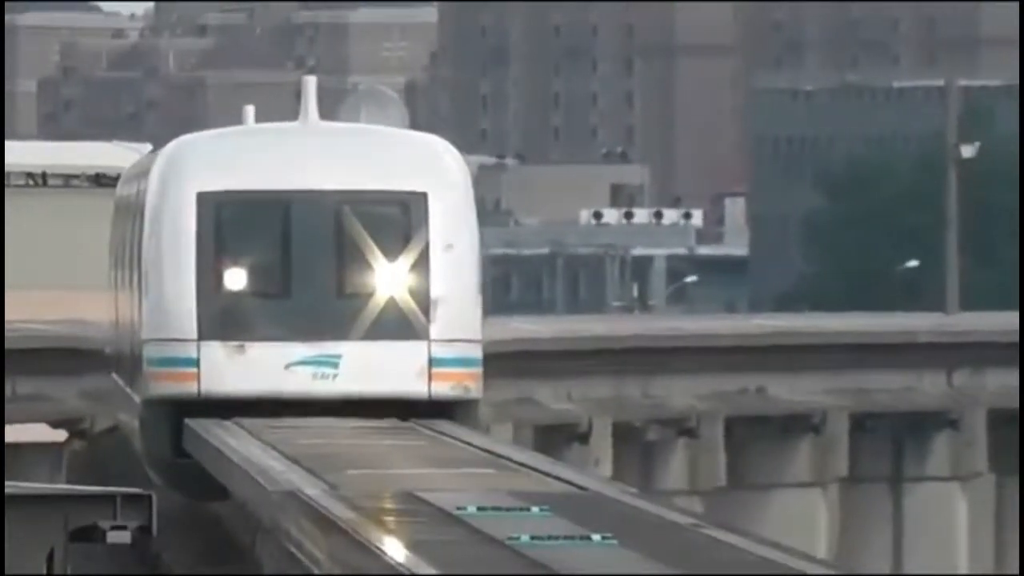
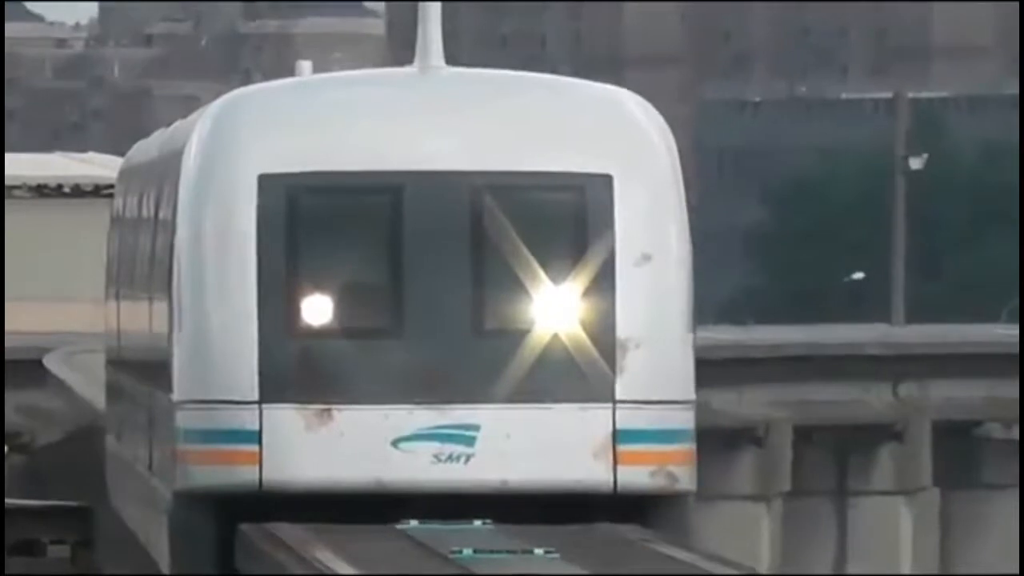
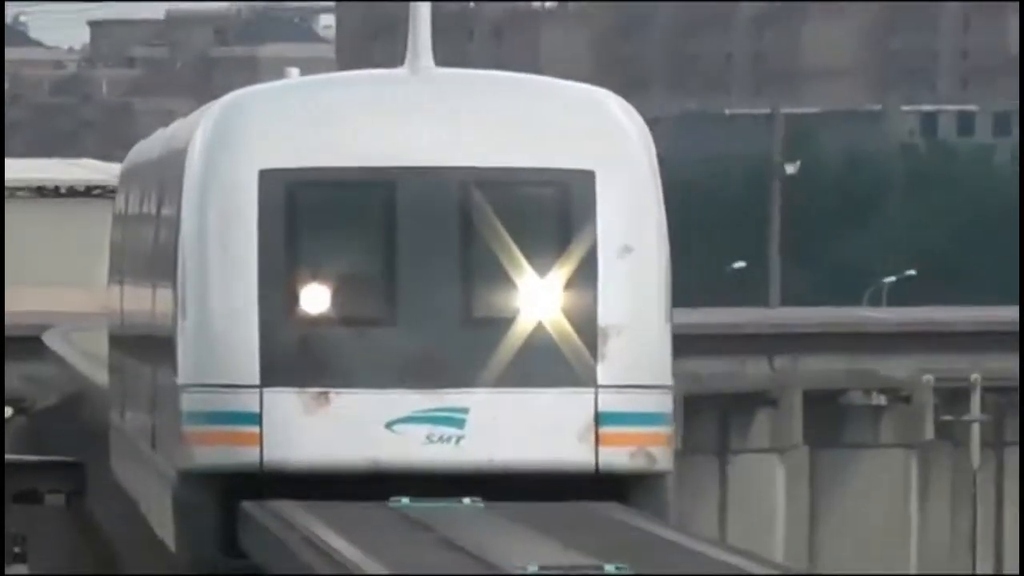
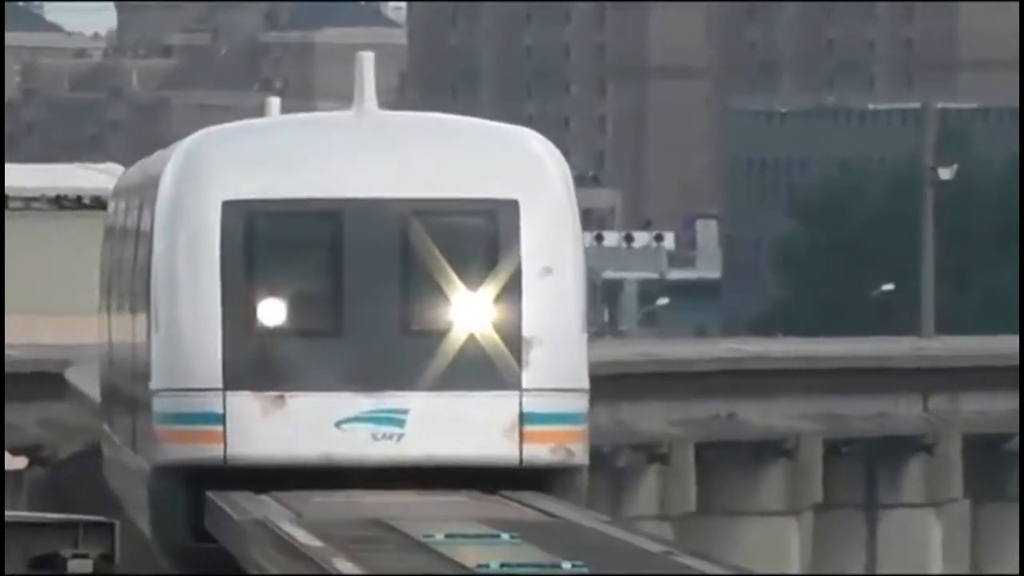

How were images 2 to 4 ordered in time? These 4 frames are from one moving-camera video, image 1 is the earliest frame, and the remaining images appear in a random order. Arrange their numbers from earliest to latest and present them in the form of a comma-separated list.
4, 2, 3
